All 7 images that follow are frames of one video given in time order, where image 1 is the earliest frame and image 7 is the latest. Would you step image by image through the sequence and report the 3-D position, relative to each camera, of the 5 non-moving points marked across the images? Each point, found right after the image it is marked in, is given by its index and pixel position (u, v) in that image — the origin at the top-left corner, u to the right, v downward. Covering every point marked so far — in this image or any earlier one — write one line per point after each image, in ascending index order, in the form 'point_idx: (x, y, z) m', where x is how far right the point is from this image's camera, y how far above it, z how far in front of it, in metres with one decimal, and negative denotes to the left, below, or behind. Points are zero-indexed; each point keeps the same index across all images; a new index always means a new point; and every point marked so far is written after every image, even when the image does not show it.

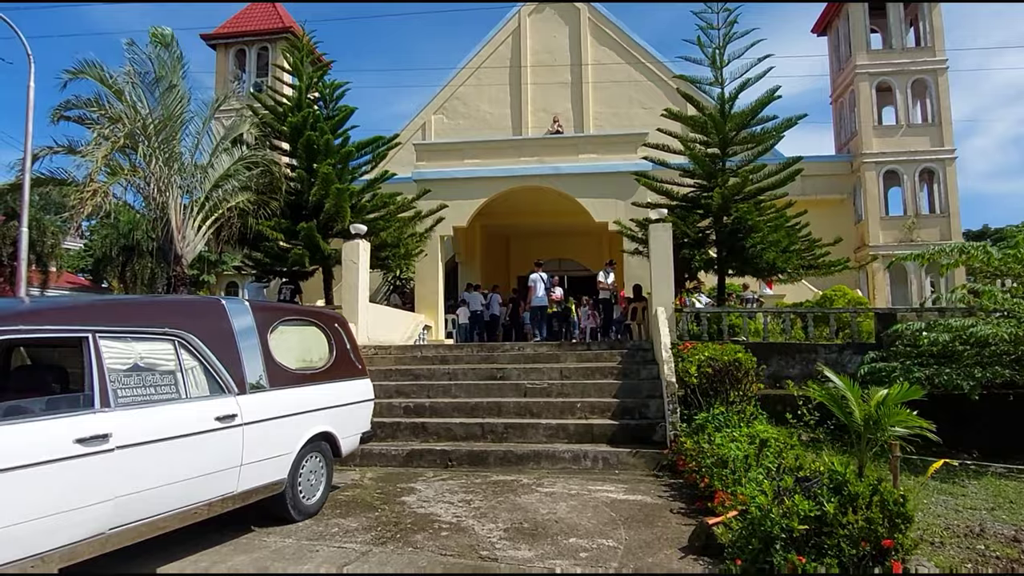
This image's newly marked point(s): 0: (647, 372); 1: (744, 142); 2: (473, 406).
0: (+1.6, -1.0, +8.5) m
1: (+4.0, +2.5, +12.0) m
2: (-0.4, -1.3, +8.0) m
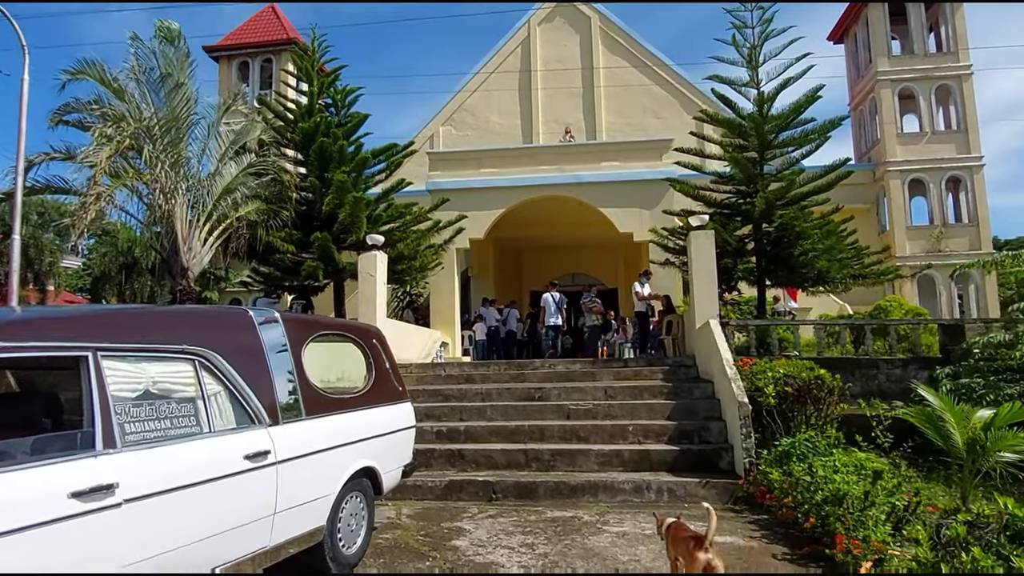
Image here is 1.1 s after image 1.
0: (+2.1, -1.1, +7.8) m
1: (+4.4, +2.3, +11.3) m
2: (0.0, -1.5, +7.2) m
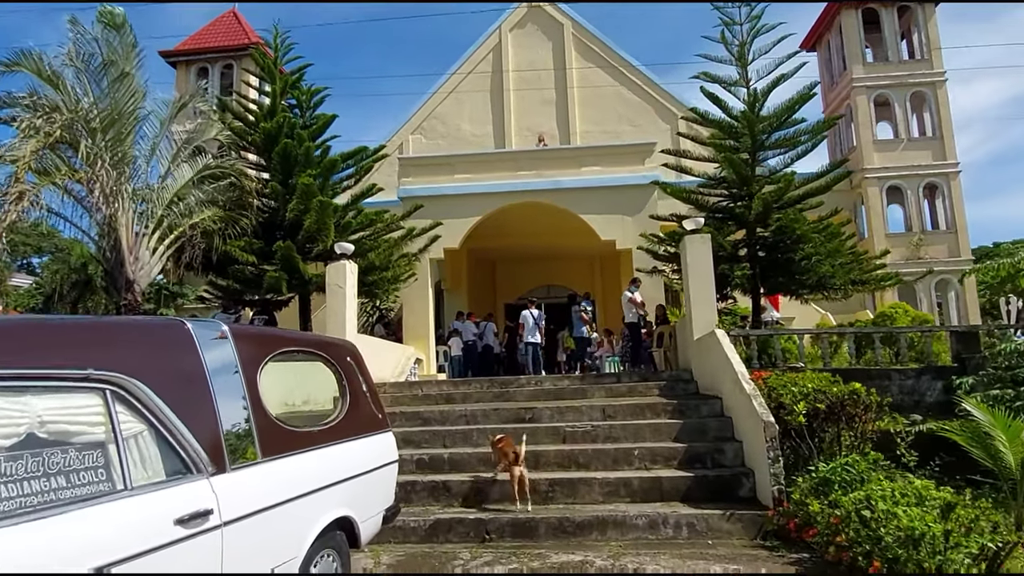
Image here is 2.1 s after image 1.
0: (+1.9, -1.2, +7.0) m
1: (+4.0, +2.2, +10.8) m
2: (-0.1, -1.5, +6.4) m
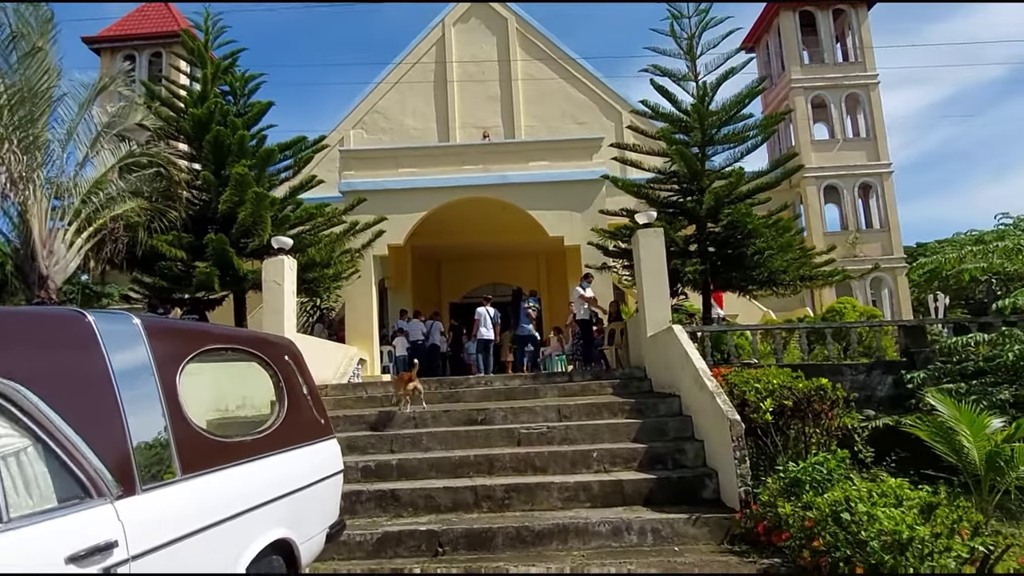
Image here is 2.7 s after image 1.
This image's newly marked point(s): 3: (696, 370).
0: (+1.5, -1.2, +6.8) m
1: (+3.3, +2.2, +10.7) m
2: (-0.5, -1.5, +6.0) m
3: (+1.6, -0.7, +6.2) m
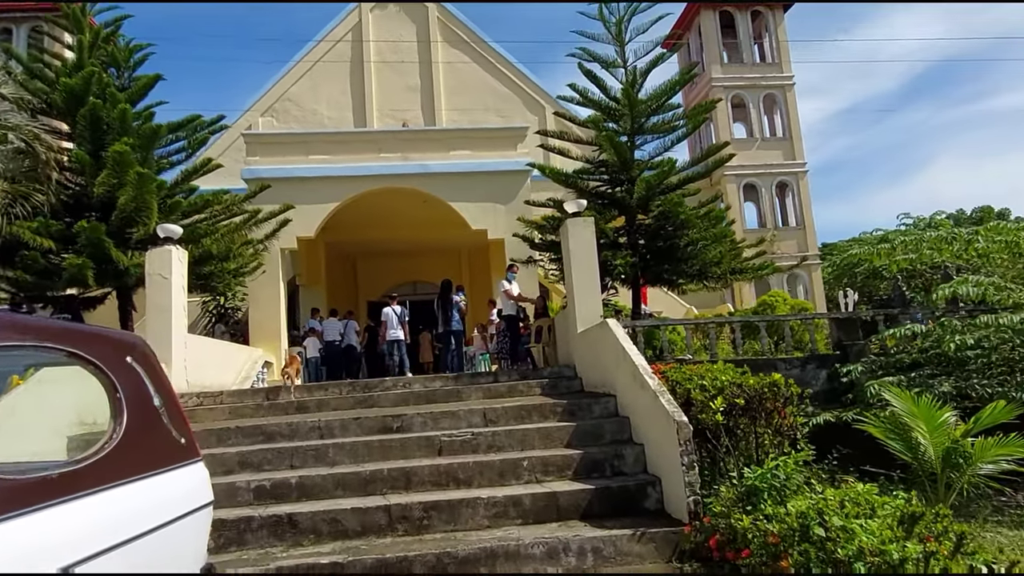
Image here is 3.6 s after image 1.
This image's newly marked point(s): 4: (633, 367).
0: (+0.8, -1.1, +6.3) m
1: (+2.1, +2.3, +10.4) m
2: (-1.1, -1.4, +5.2) m
3: (+1.0, -0.6, +5.7) m
4: (+1.0, -0.6, +5.7) m
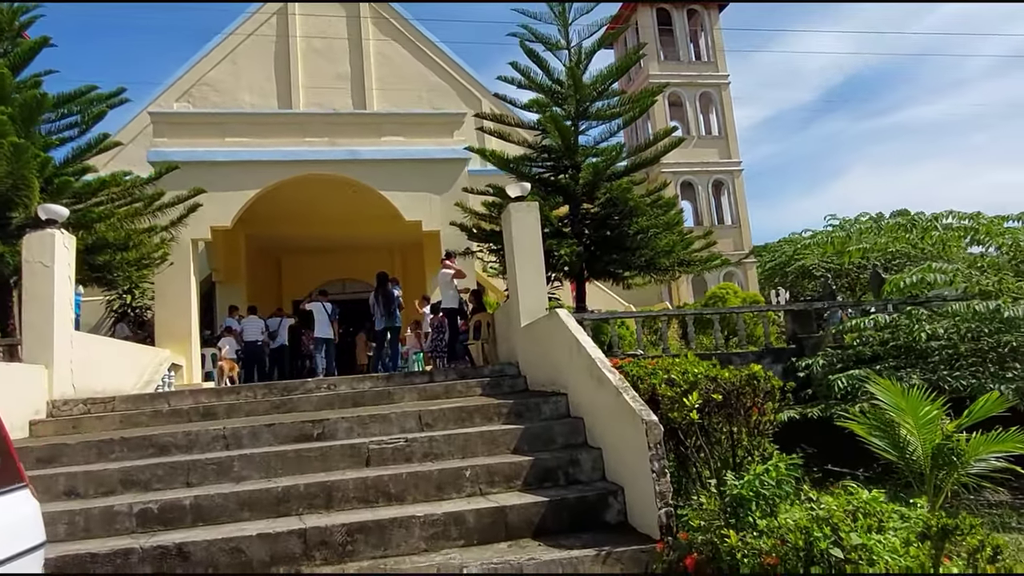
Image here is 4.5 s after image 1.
0: (+0.3, -1.0, +5.6) m
1: (+1.2, +2.4, +9.8) m
2: (-1.4, -1.3, +4.4) m
3: (+0.6, -0.5, +5.0) m
4: (+0.6, -0.5, +5.0) m
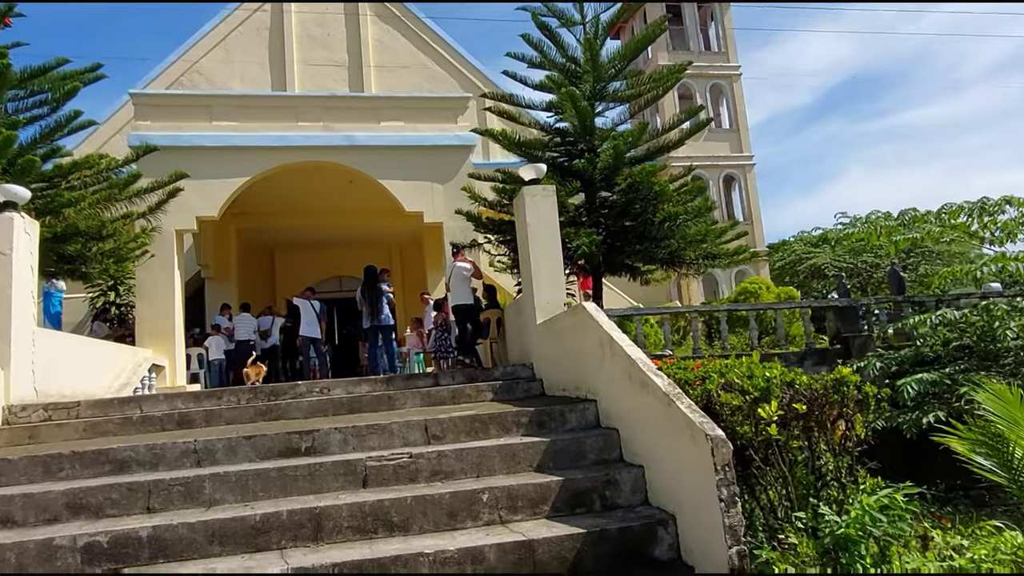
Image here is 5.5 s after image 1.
0: (+0.4, -0.9, +4.8) m
1: (+1.4, +2.5, +9.0) m
2: (-1.3, -1.2, +3.6) m
3: (+0.7, -0.4, +4.3) m
4: (+0.7, -0.5, +4.3) m
